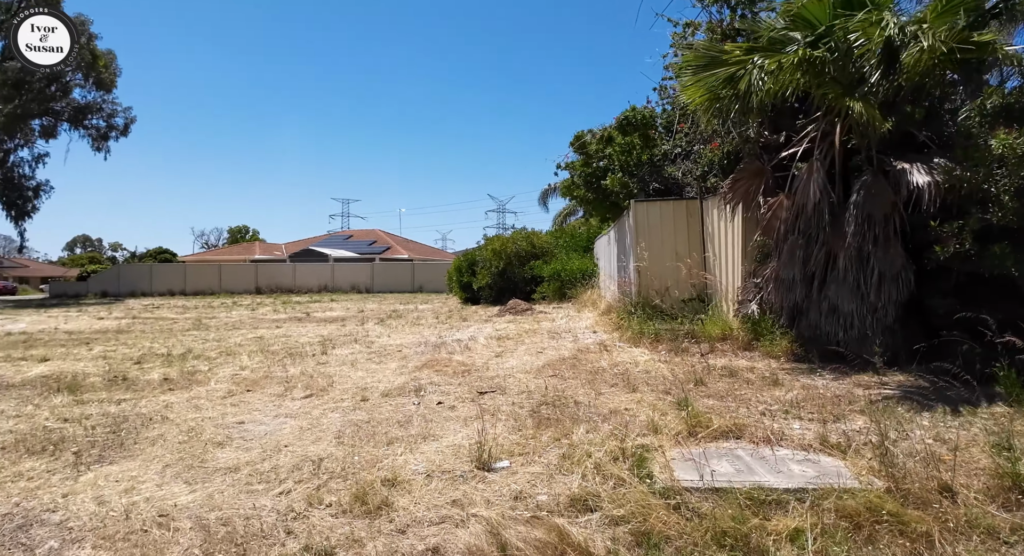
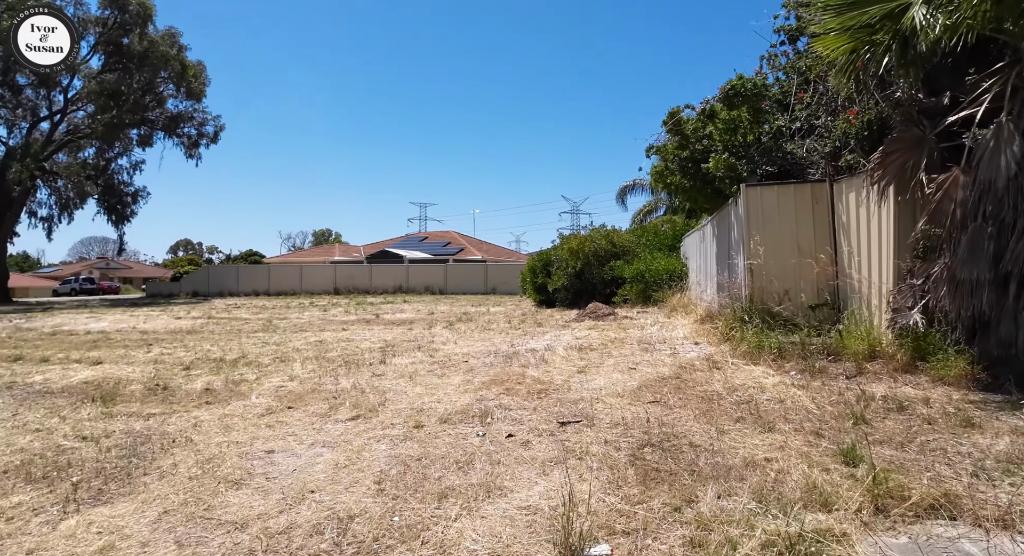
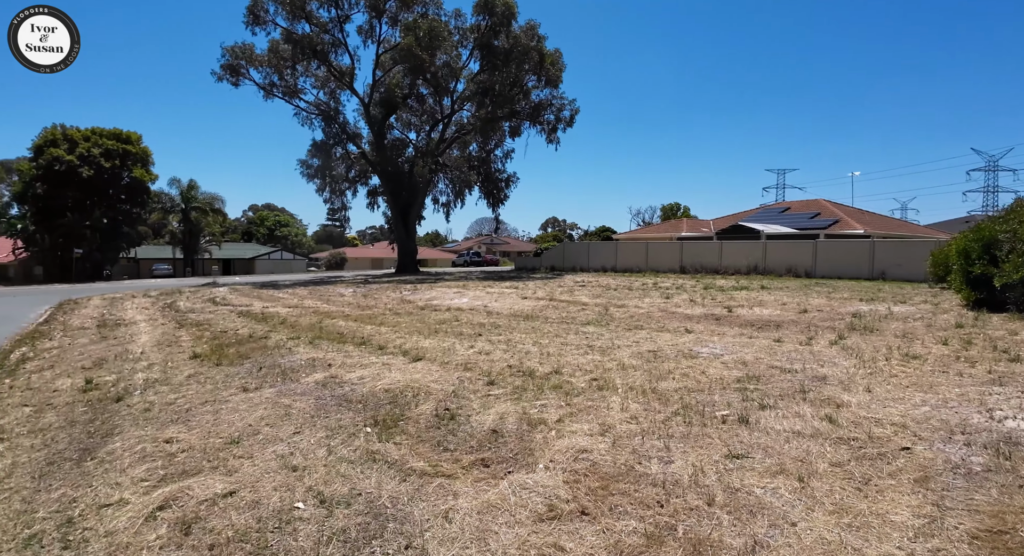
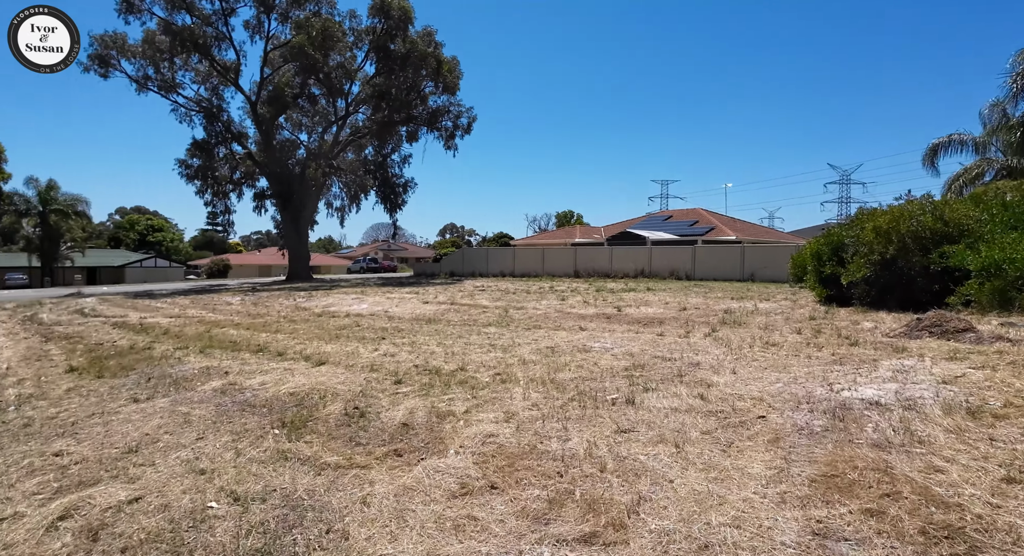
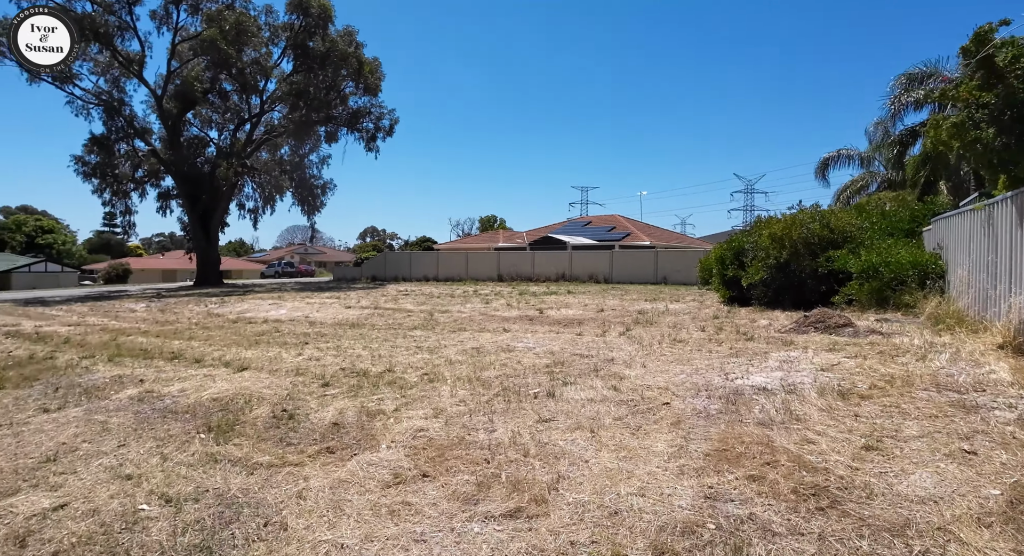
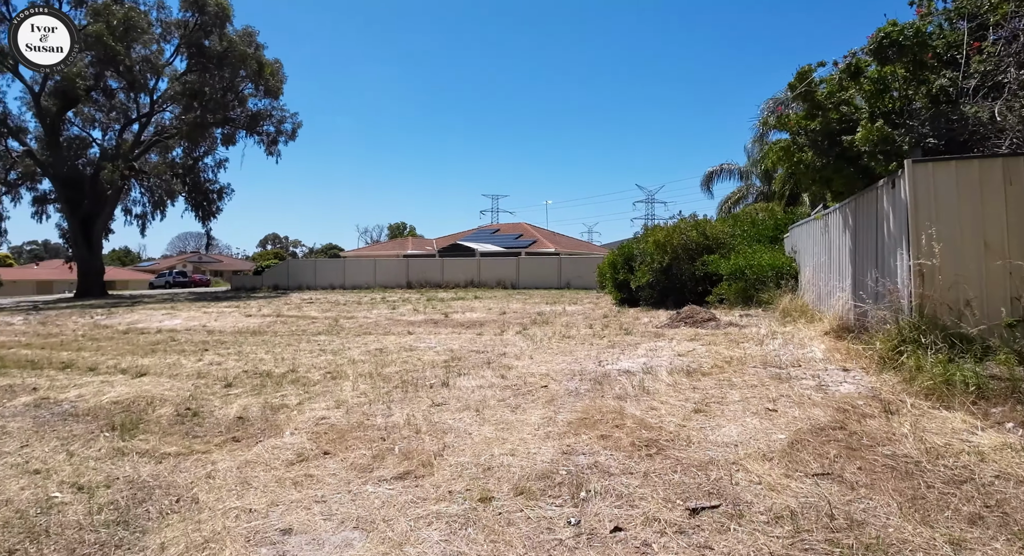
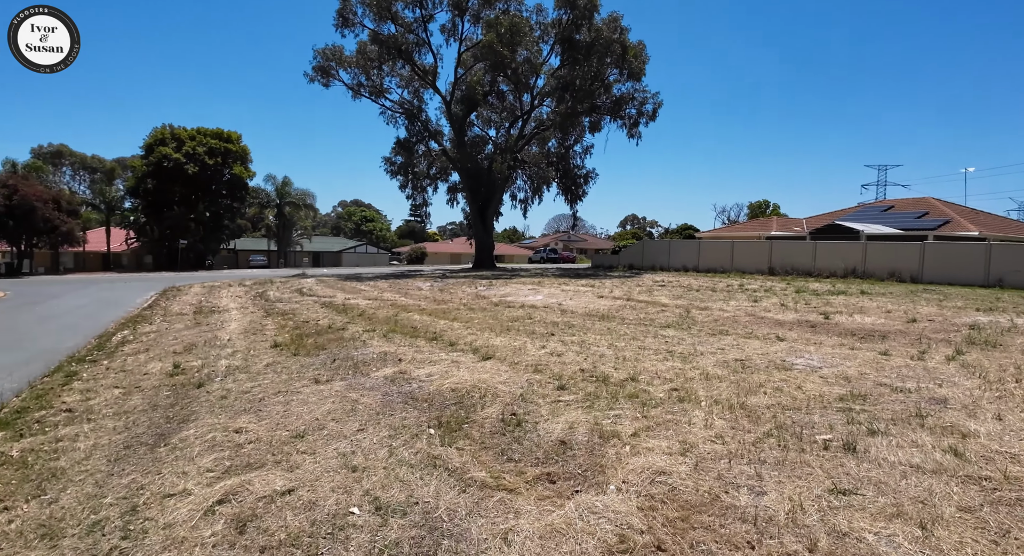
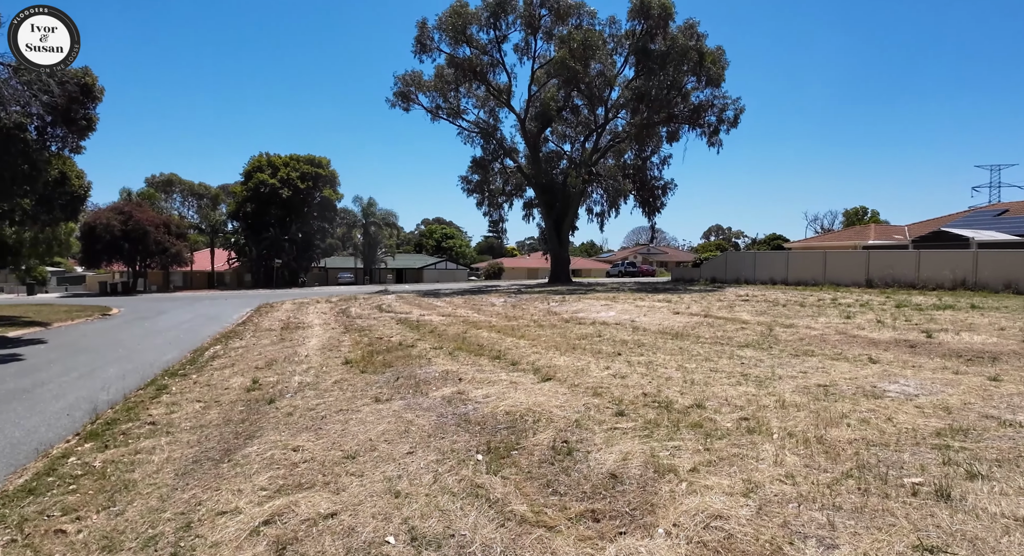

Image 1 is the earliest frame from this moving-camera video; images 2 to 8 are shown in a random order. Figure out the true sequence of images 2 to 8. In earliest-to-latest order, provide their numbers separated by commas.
2, 6, 5, 4, 3, 7, 8
